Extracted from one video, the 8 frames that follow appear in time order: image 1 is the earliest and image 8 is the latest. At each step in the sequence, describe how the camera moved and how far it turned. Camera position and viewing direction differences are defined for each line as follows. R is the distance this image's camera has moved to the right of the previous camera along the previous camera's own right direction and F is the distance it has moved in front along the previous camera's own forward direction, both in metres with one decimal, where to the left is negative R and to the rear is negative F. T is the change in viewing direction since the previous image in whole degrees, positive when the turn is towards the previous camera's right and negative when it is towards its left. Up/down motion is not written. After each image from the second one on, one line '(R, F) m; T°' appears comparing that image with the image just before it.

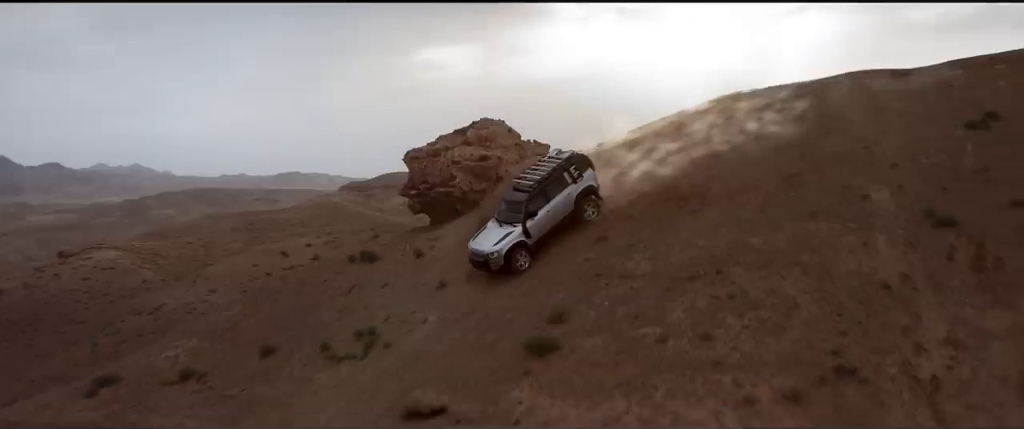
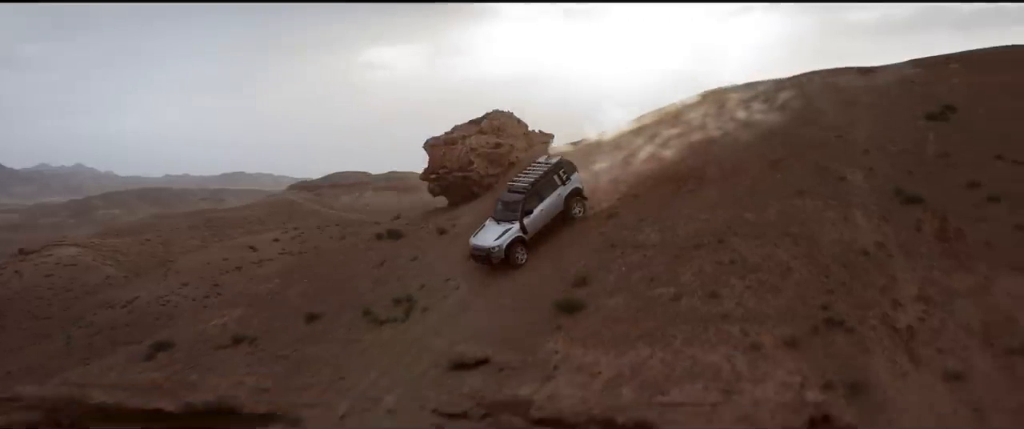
(-0.5, -1.0) m; +2°
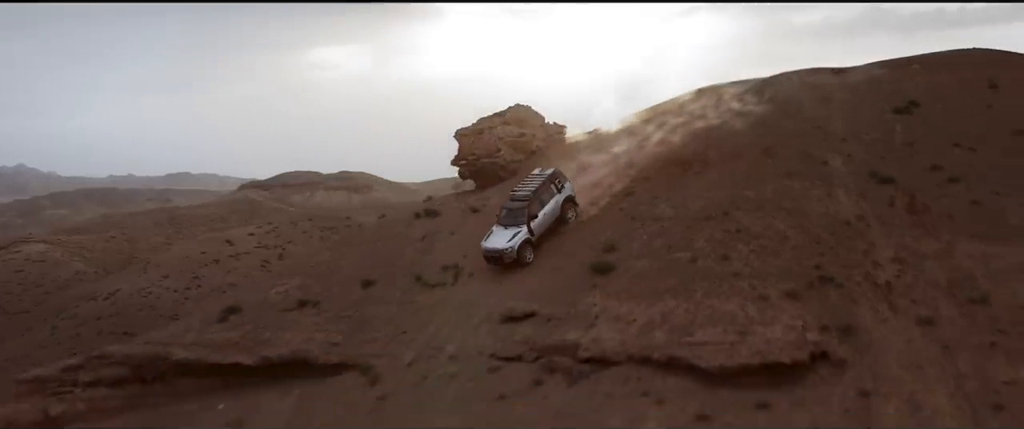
(-0.6, -1.3) m; +2°
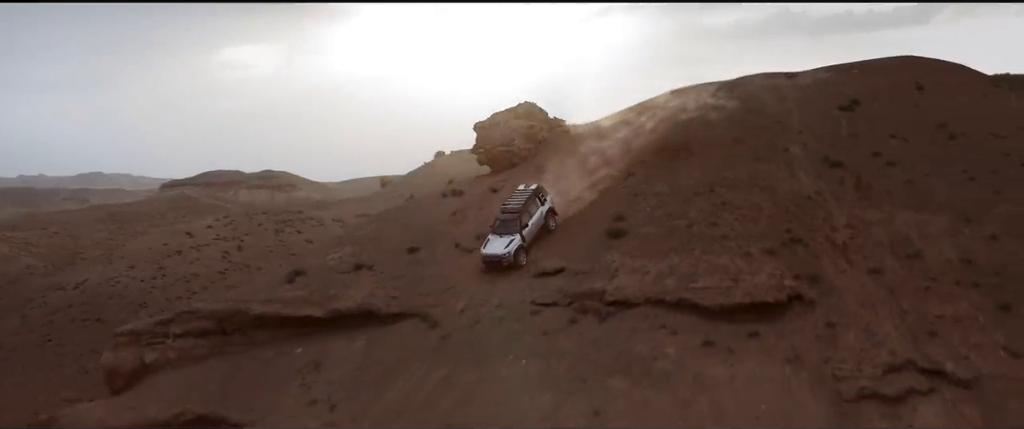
(-0.9, -2.1) m; +4°
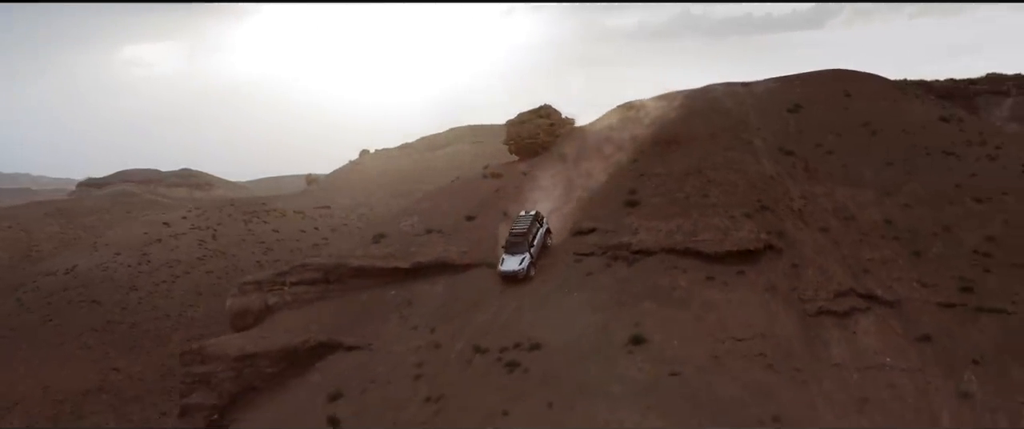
(-1.5, -3.7) m; +4°
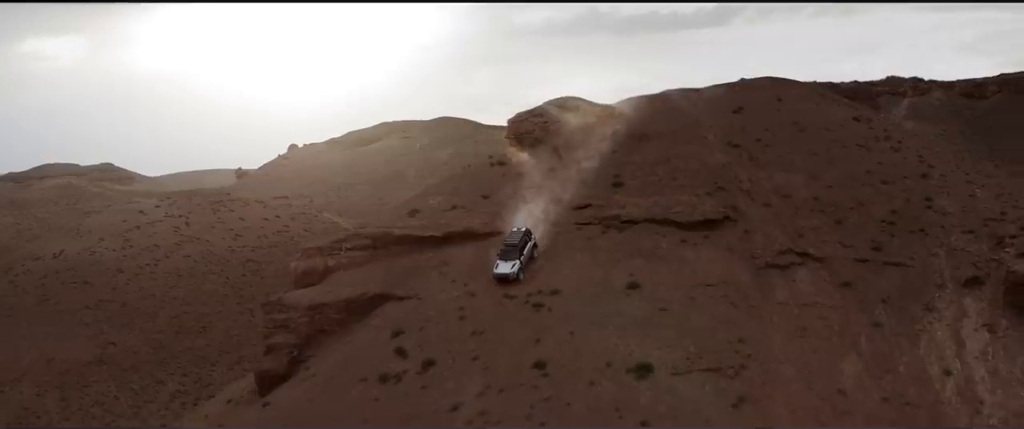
(-1.5, -3.9) m; +4°
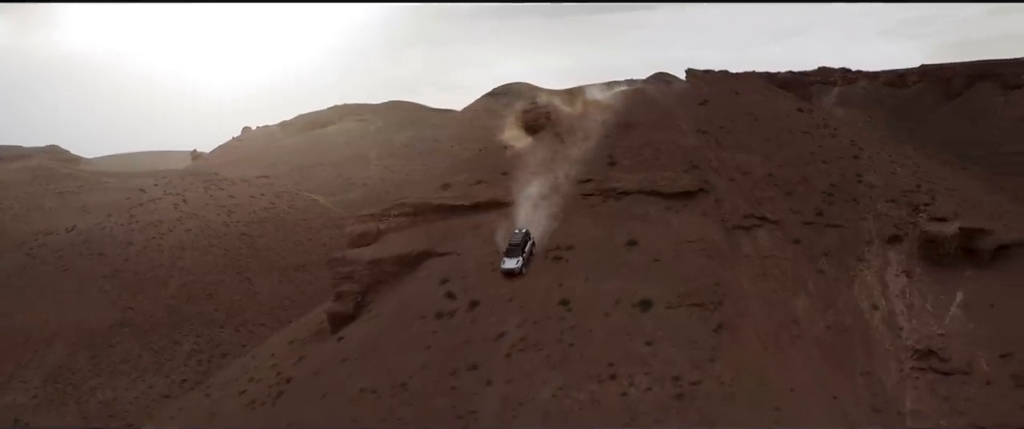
(-1.5, -4.5) m; +3°
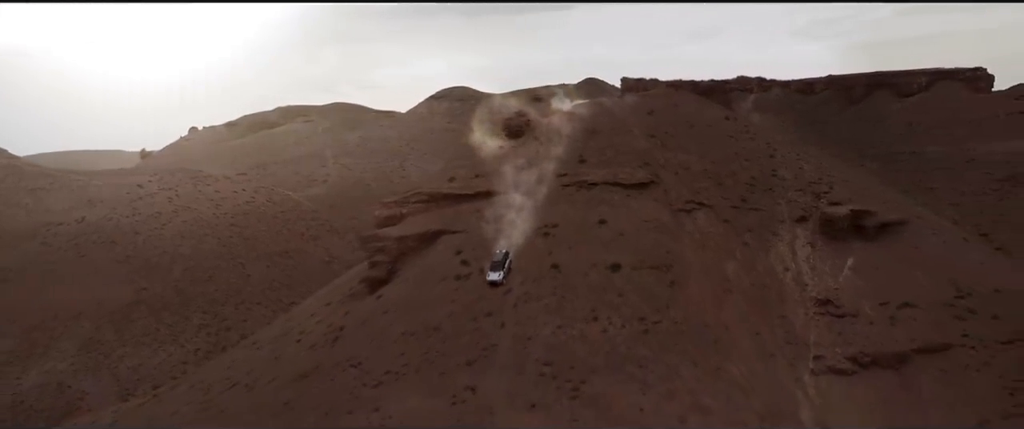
(-1.7, -6.4) m; +3°
